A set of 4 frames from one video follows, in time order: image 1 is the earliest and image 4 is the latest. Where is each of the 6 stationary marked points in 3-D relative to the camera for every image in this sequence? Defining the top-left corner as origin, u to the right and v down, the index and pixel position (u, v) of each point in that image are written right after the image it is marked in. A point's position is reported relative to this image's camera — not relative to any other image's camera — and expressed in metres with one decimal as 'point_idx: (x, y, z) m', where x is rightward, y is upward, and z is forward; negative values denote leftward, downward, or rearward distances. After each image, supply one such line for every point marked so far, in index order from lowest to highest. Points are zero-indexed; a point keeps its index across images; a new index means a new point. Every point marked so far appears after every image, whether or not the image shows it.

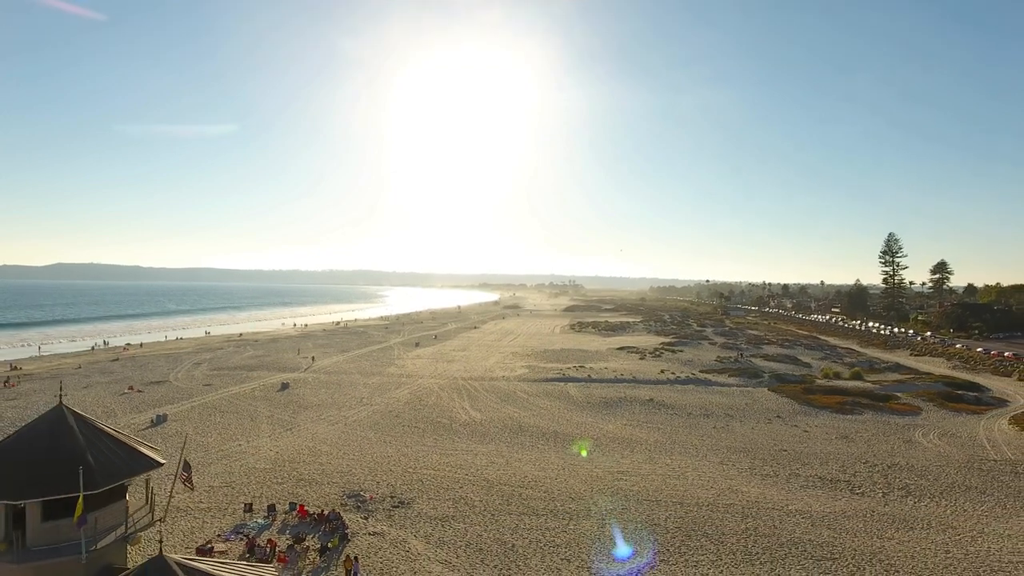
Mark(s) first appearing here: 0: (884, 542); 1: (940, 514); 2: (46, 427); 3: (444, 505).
0: (+11.0, -7.5, +17.4) m
1: (+14.5, -7.6, +19.8) m
2: (-8.3, -2.5, +10.3) m
3: (-2.2, -7.2, +19.4) m
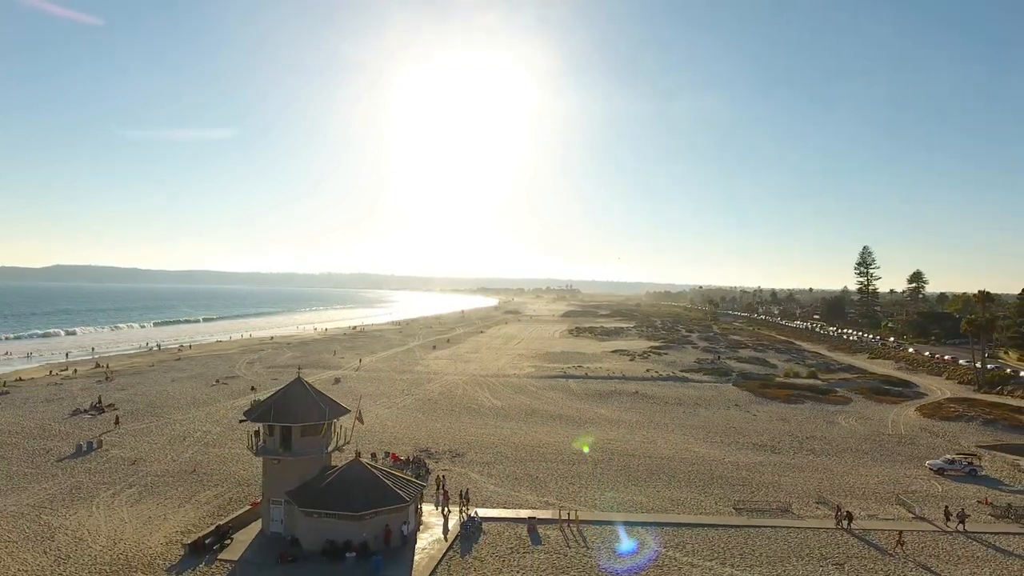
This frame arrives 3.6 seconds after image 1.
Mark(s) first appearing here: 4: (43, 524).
0: (+12.1, -8.5, +26.3) m
1: (+15.6, -8.6, +28.7) m
2: (-7.2, -3.4, +19.2) m
3: (-1.2, -8.1, +28.3) m
4: (-15.6, -7.8, +19.4) m
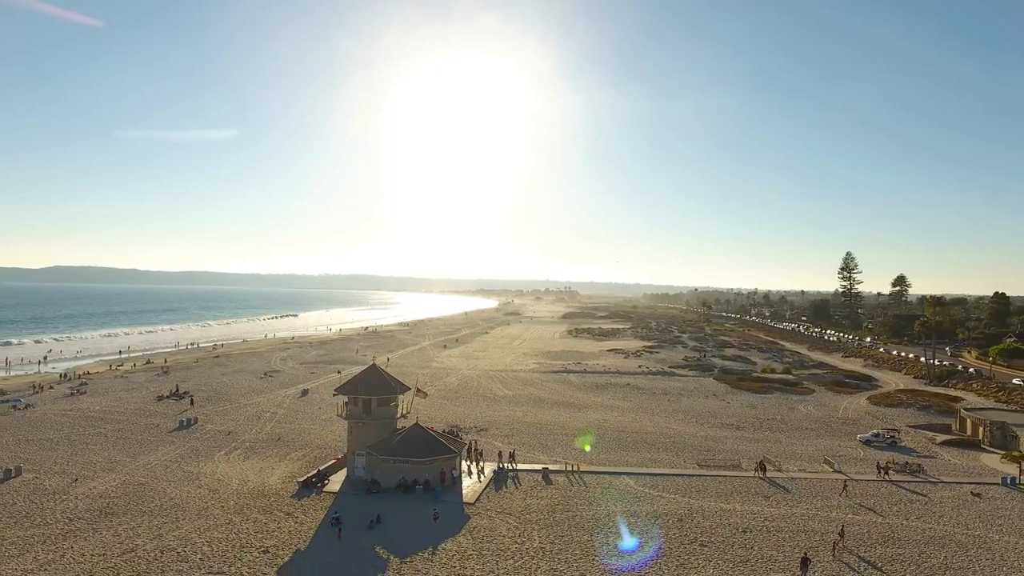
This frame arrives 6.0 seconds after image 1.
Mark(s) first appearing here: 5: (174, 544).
0: (+12.9, -9.0, +33.3) m
1: (+16.4, -9.1, +35.7) m
2: (-6.3, -3.8, +26.1) m
3: (-0.4, -8.6, +35.2) m
4: (-14.7, -8.3, +26.4) m
5: (-11.0, -8.3, +18.9) m
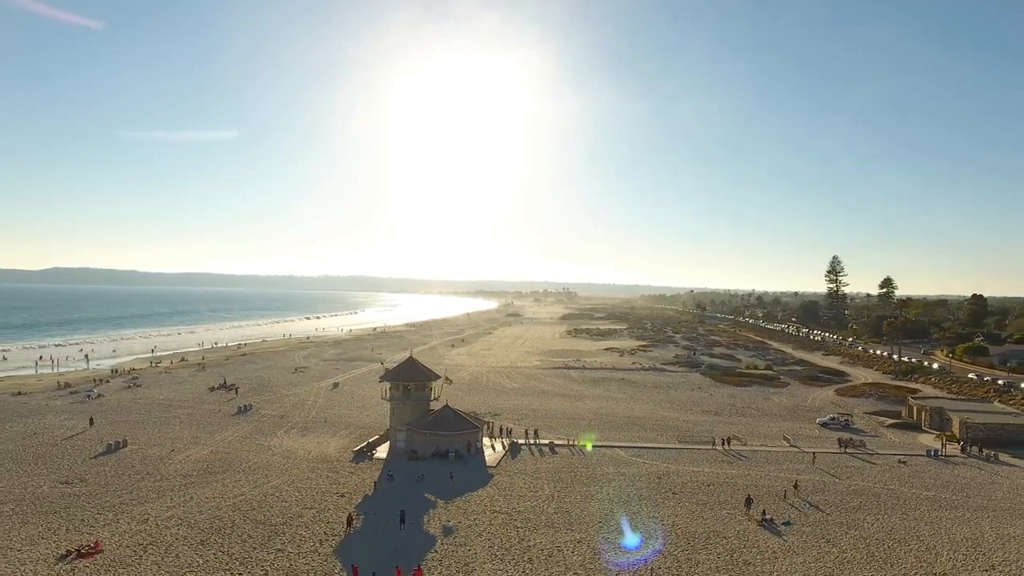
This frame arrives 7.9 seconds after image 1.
0: (+13.6, -9.3, +39.3) m
1: (+17.0, -9.5, +41.7) m
2: (-5.7, -4.2, +32.1) m
3: (+0.3, -9.0, +41.2) m
4: (-14.1, -8.6, +32.3) m
5: (-10.3, -8.7, +24.8) m
